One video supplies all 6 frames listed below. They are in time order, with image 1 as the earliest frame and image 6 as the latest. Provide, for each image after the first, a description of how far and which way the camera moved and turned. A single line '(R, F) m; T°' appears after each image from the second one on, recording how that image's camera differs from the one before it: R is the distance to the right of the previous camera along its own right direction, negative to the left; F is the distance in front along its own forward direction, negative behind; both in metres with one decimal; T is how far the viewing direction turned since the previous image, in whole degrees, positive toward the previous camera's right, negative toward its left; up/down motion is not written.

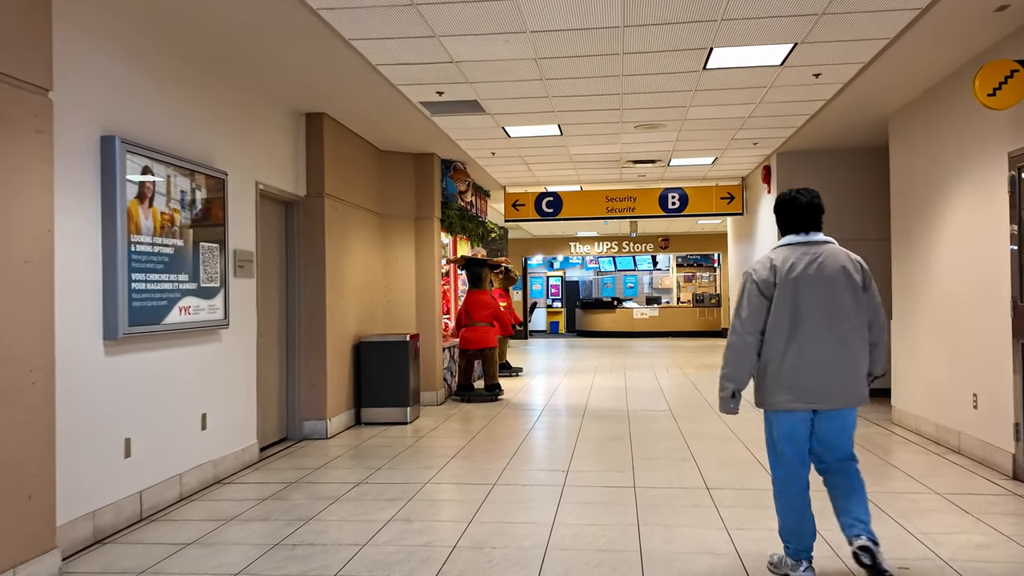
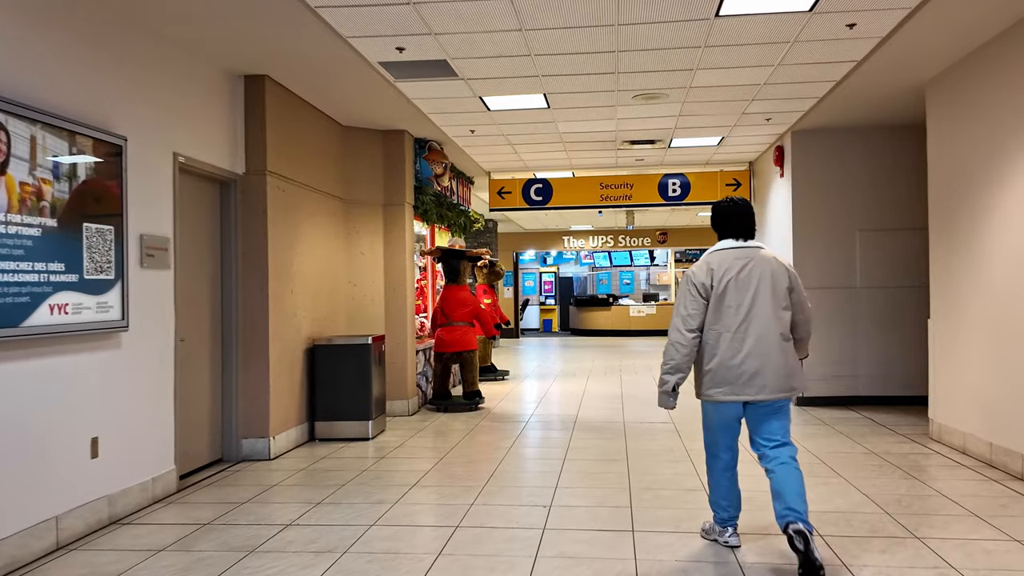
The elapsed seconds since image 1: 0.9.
(+0.1, +0.9) m; 0°
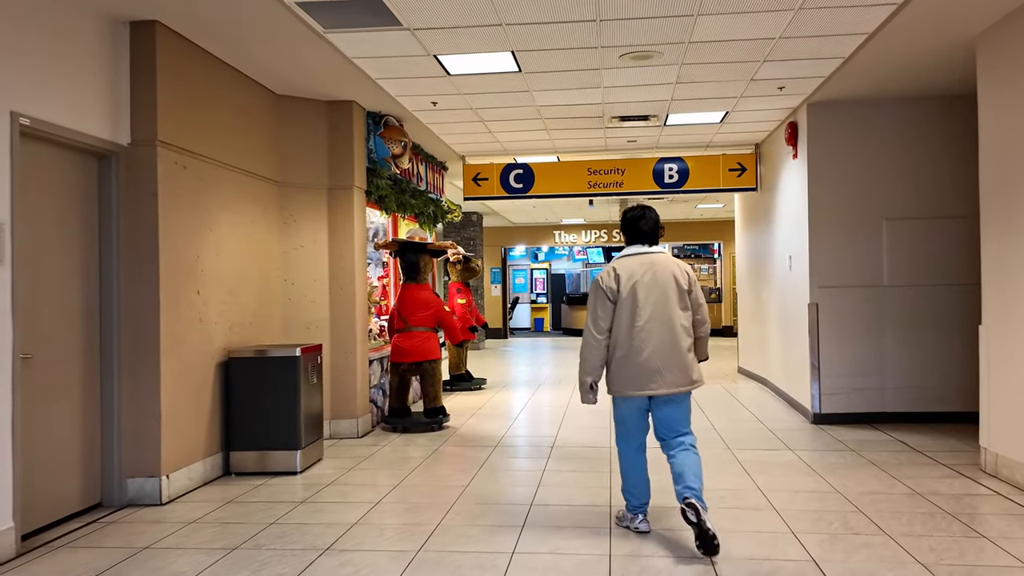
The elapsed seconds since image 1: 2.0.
(+0.2, +1.0) m; 0°
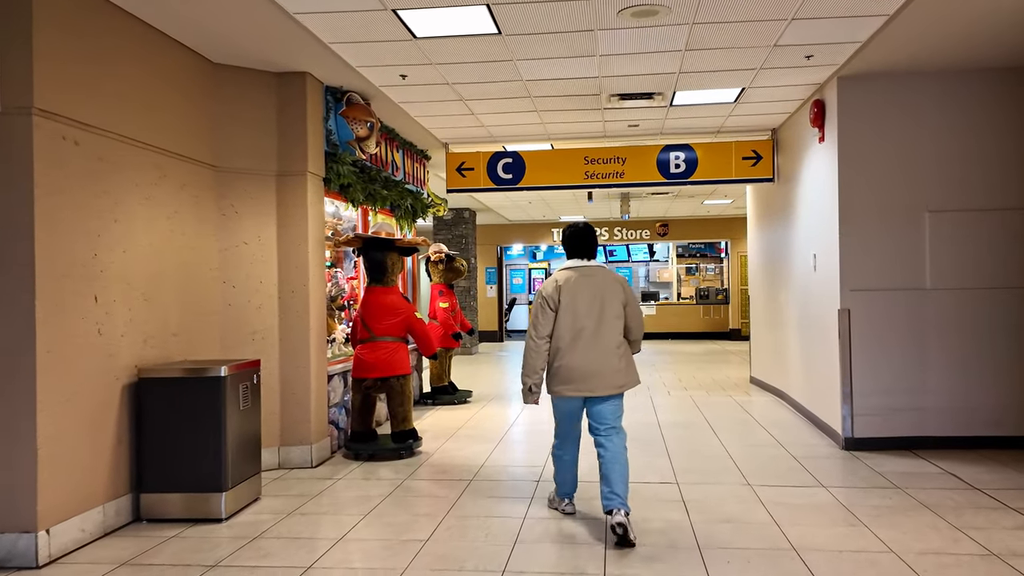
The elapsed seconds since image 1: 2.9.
(+0.1, +0.8) m; 0°
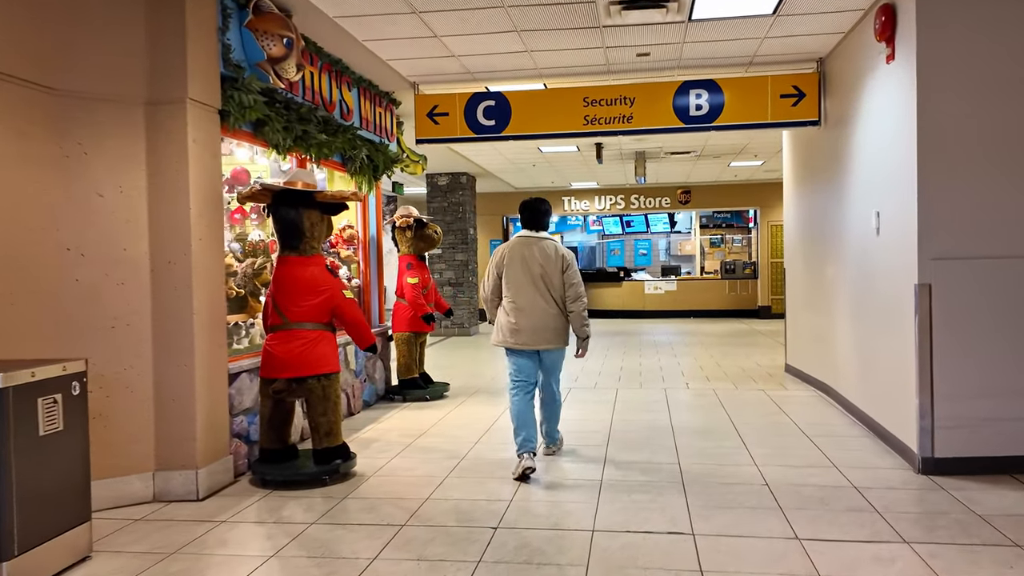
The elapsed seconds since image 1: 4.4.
(+0.3, +1.3) m; -2°
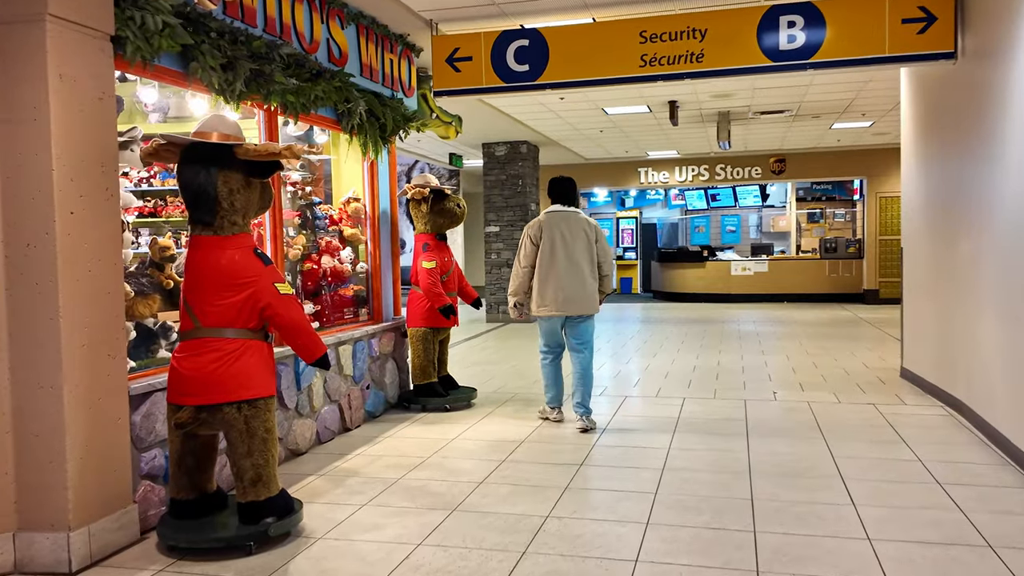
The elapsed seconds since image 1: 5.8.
(+0.3, +1.2) m; -6°
